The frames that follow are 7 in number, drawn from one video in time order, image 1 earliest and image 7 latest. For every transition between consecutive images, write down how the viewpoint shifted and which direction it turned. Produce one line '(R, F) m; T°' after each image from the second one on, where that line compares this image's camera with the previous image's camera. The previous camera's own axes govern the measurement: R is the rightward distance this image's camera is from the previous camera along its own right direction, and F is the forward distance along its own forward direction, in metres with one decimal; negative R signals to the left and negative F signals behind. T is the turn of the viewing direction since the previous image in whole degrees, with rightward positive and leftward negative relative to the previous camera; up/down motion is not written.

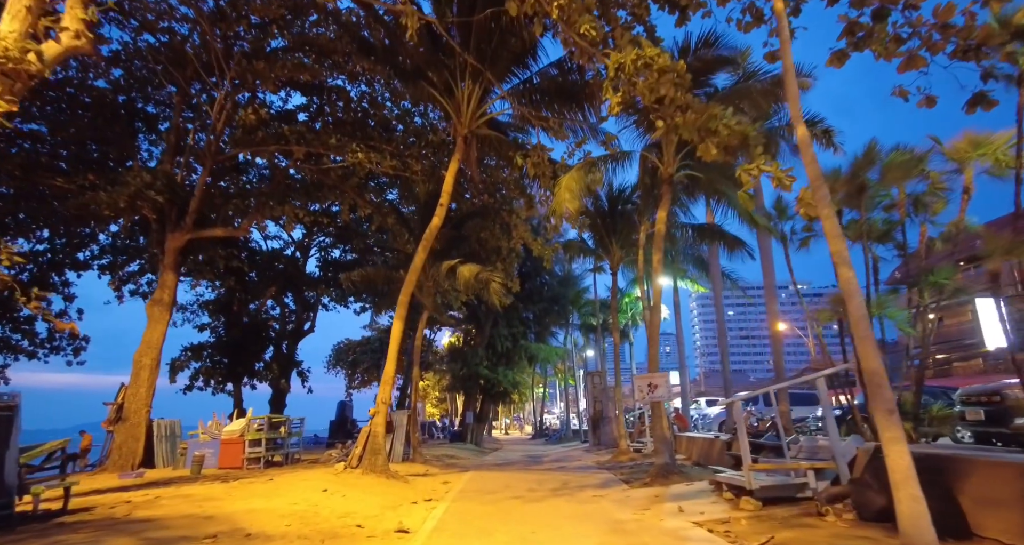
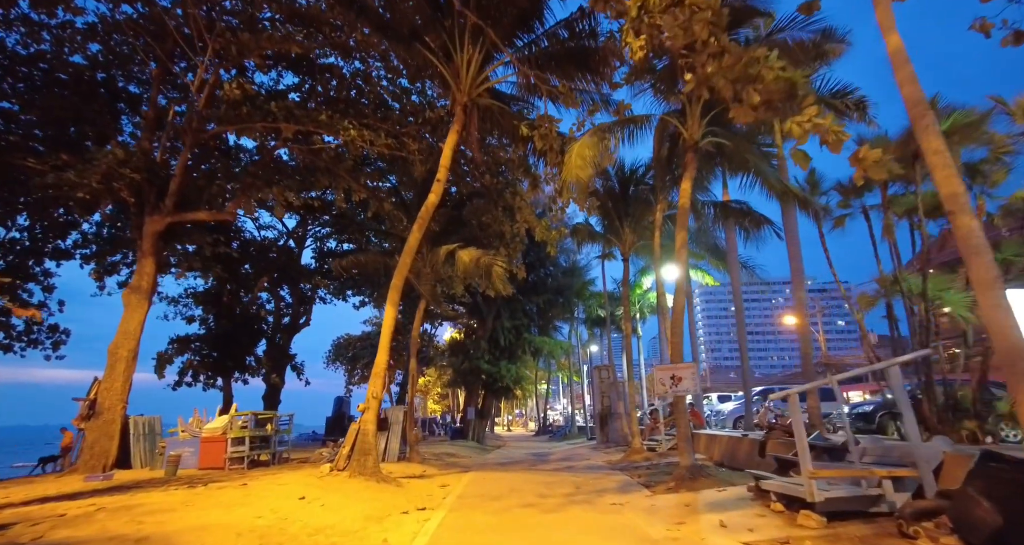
(-0.1, +1.1) m; 0°
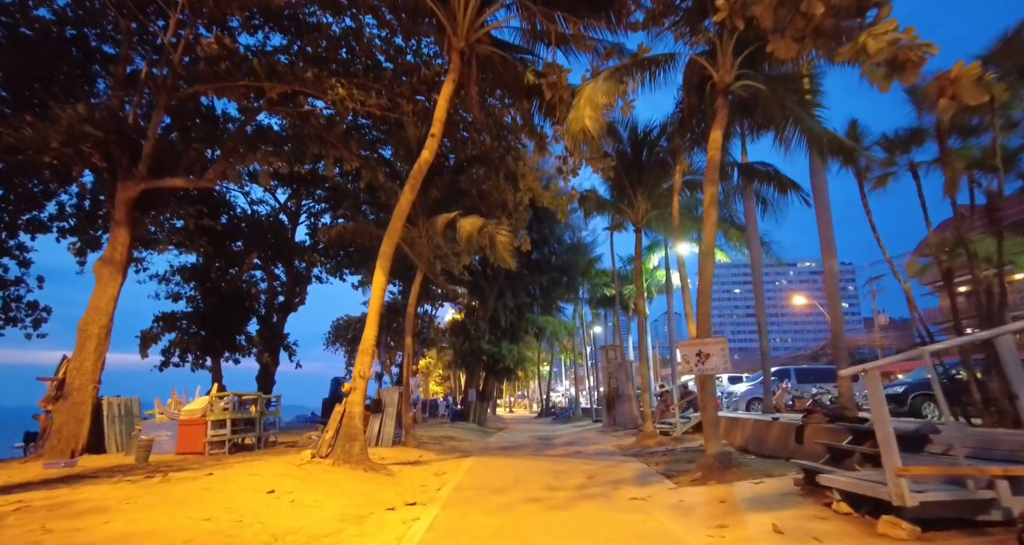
(0.0, +1.1) m; 0°
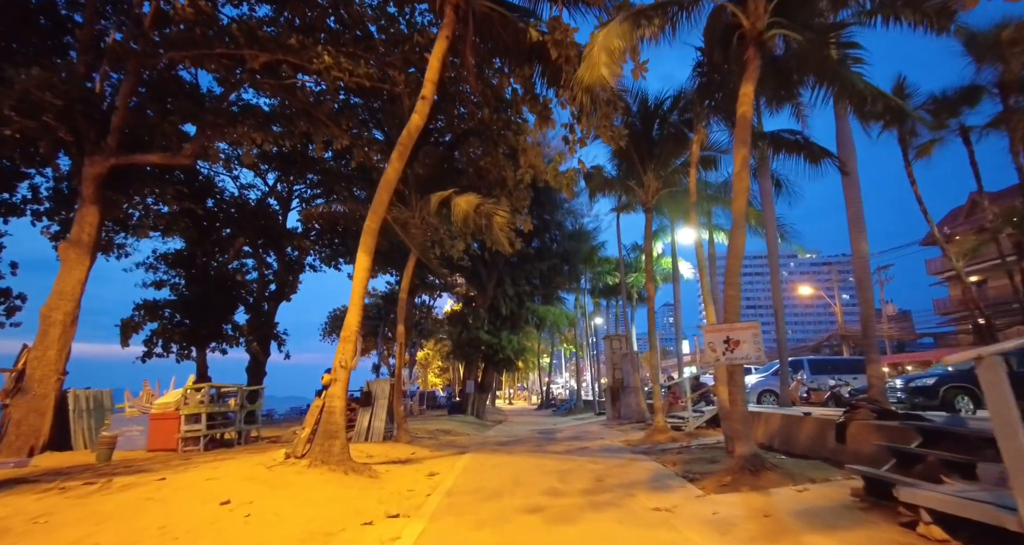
(0.0, +1.0) m; 0°
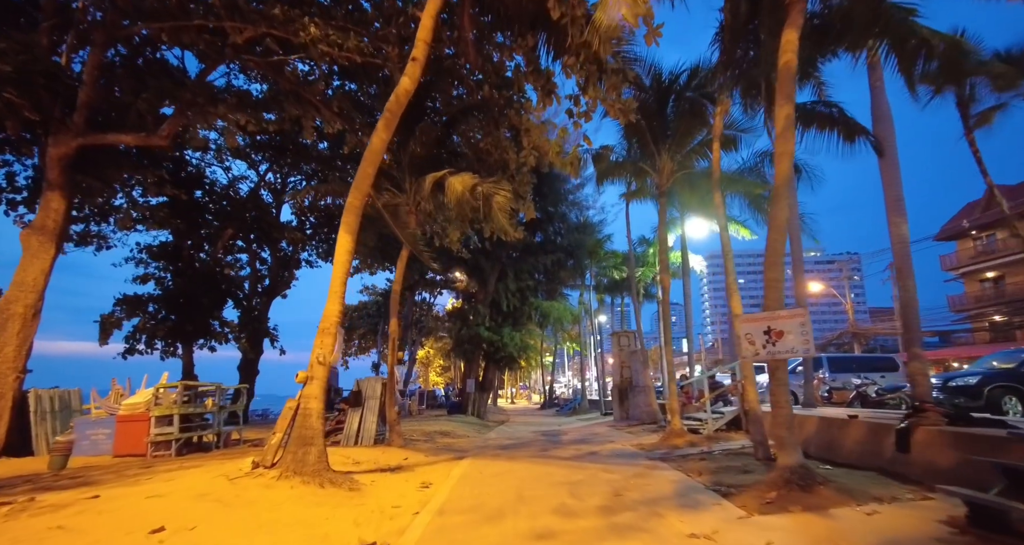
(0.0, +1.0) m; 0°
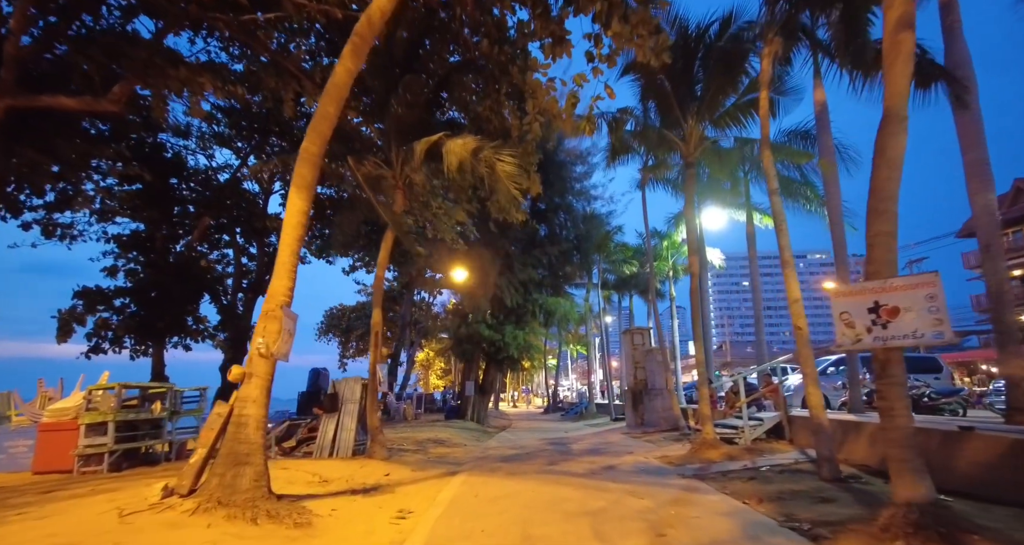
(0.0, +1.6) m; 0°
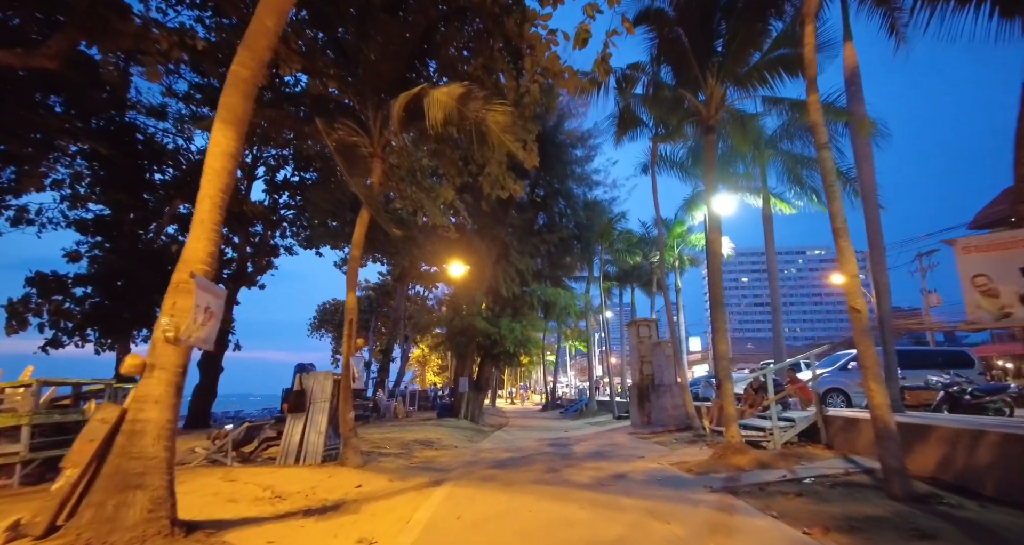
(0.0, +1.3) m; 0°
